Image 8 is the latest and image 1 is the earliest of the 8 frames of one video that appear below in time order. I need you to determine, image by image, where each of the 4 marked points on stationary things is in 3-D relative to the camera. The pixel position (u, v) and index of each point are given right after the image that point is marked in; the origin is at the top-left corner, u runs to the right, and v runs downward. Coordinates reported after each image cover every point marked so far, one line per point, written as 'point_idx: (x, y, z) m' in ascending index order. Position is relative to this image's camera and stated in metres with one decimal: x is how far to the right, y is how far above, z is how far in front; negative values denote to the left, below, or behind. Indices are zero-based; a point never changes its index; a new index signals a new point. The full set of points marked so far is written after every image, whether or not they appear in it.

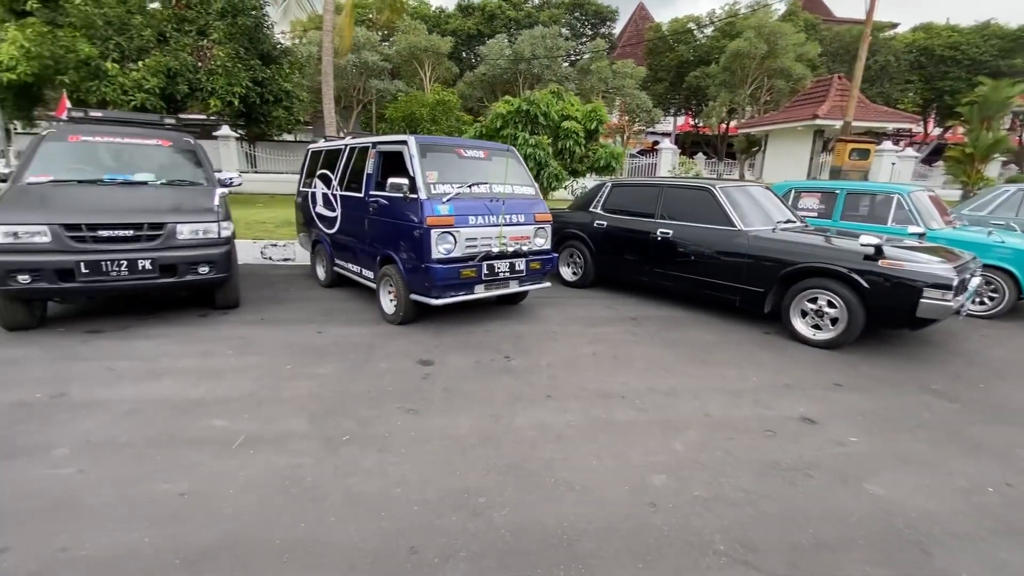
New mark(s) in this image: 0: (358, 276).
0: (-2.1, +0.2, +6.7) m
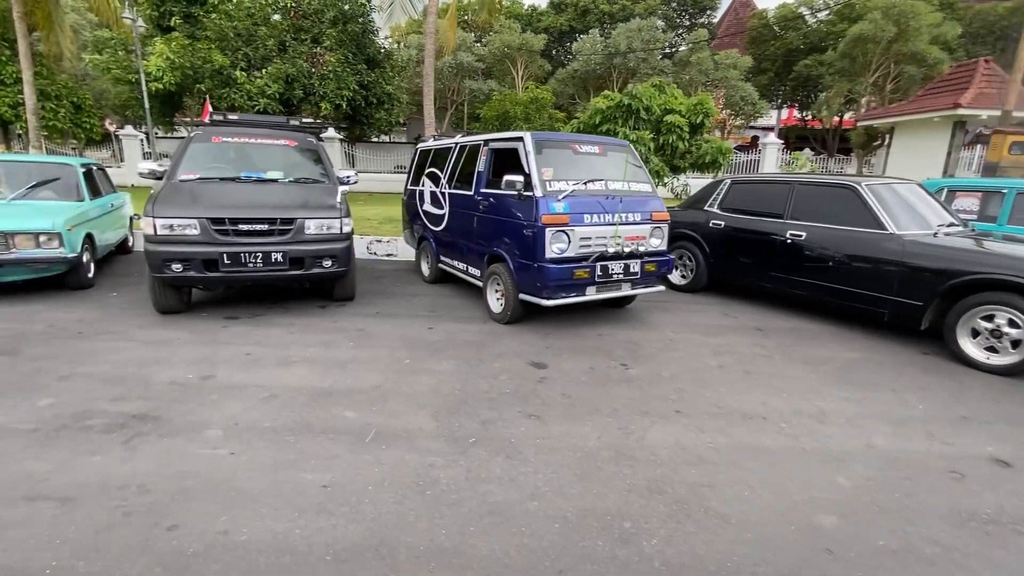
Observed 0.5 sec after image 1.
0: (-0.7, +0.2, +6.7) m
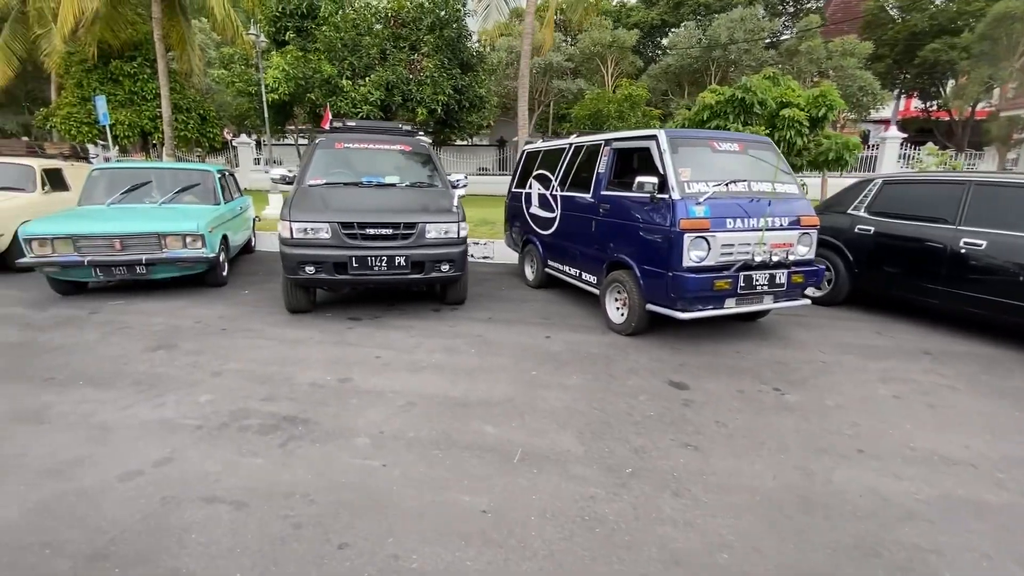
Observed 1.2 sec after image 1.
0: (+0.8, +0.1, +6.4) m
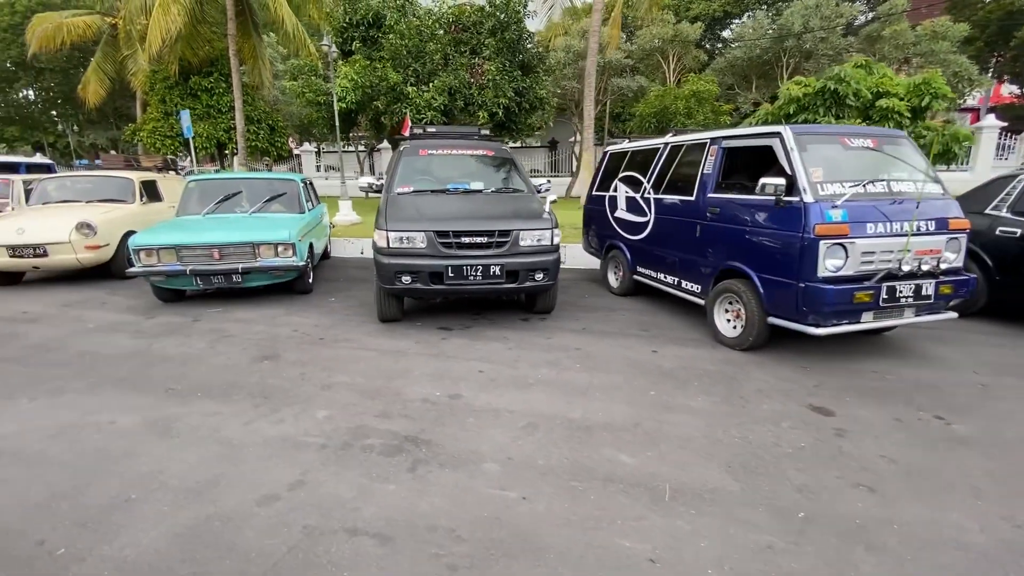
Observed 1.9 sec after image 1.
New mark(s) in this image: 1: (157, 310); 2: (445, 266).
0: (+2.0, 0.0, +6.0) m
1: (-4.8, -0.3, +6.6) m
2: (-0.7, +0.2, +5.1) m
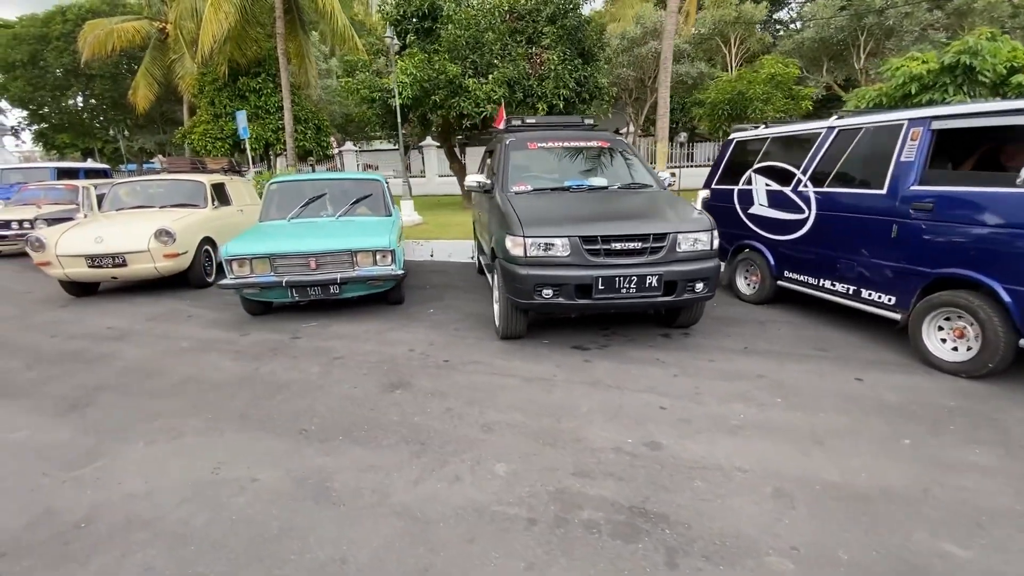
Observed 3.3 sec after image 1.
0: (+3.5, -0.1, +5.1) m
1: (-3.3, -0.4, +6.0) m
2: (+0.7, +0.1, +4.3) m
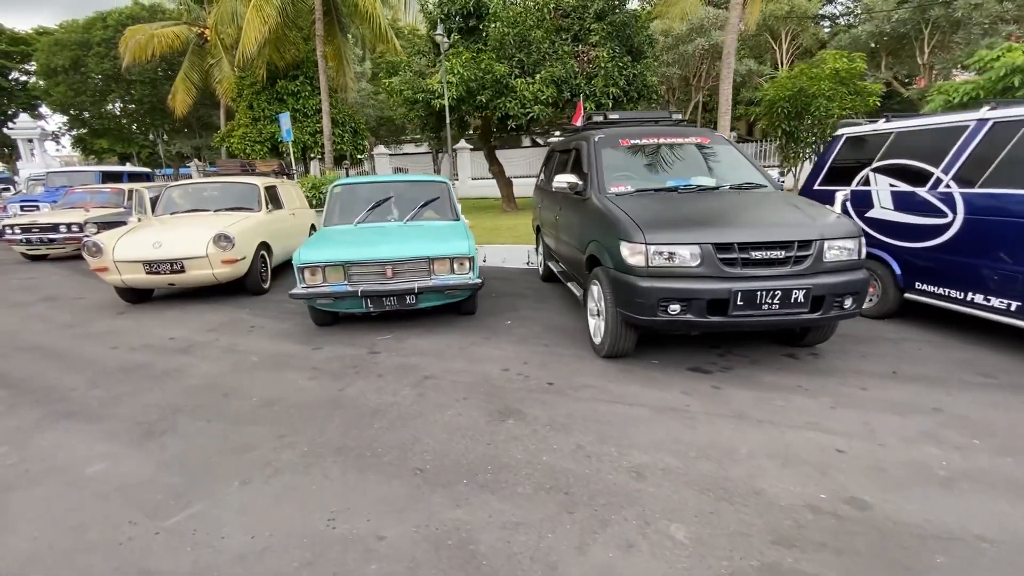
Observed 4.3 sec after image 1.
0: (+4.4, -0.2, +4.5) m
1: (-2.2, -0.5, +5.6) m
2: (+1.7, 0.0, +3.8) m
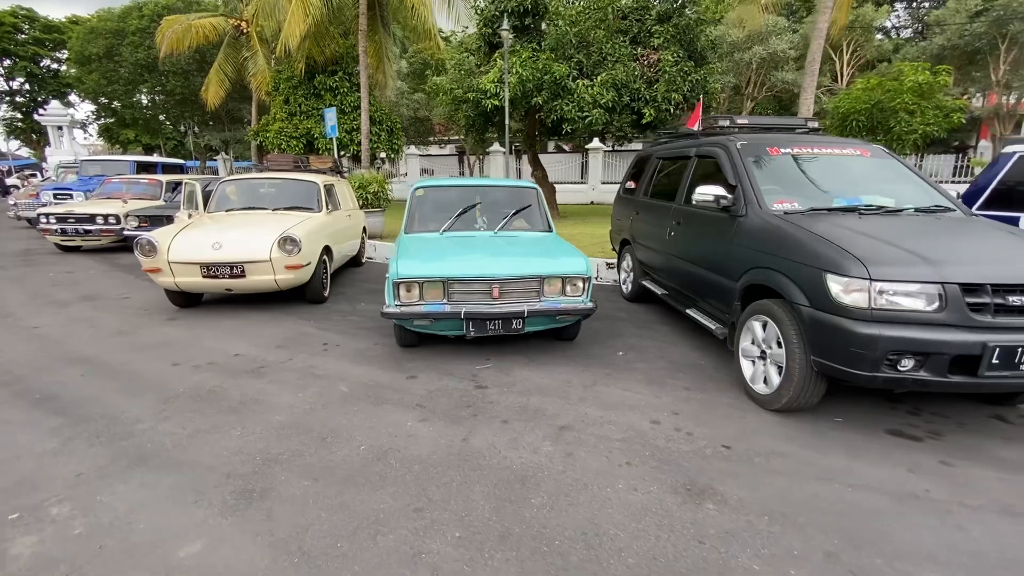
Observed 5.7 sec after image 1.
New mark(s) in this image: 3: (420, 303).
0: (+5.6, -0.7, +3.6) m
1: (-1.1, -0.7, +4.8) m
2: (+2.8, -0.3, +3.0) m
3: (-0.9, -0.1, +4.6) m
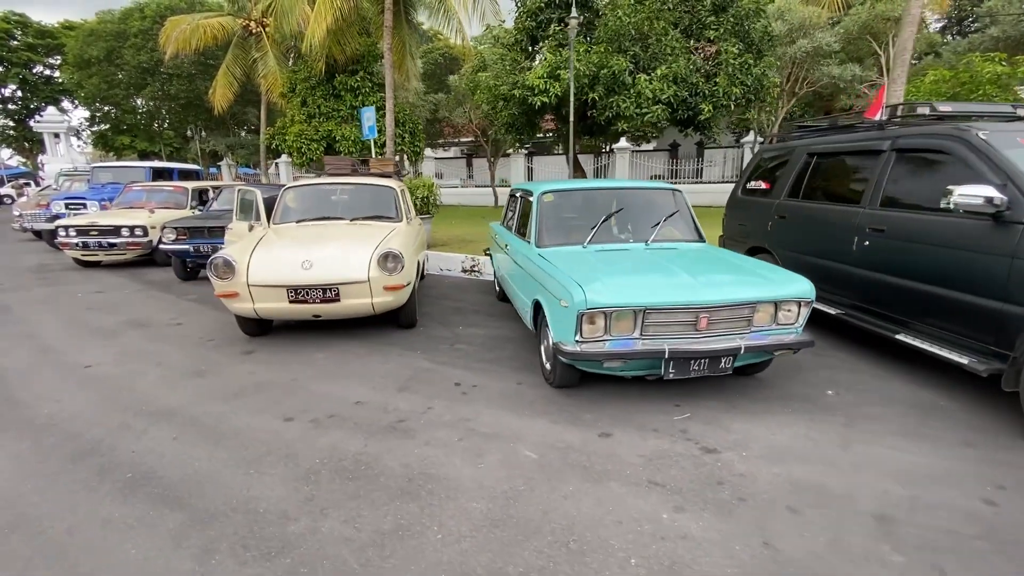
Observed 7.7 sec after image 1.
0: (+7.2, -0.8, +2.7) m
1: (+0.5, -1.0, +3.9) m
2: (+4.4, -0.5, +2.1) m
3: (+0.7, -0.4, +3.6) m
